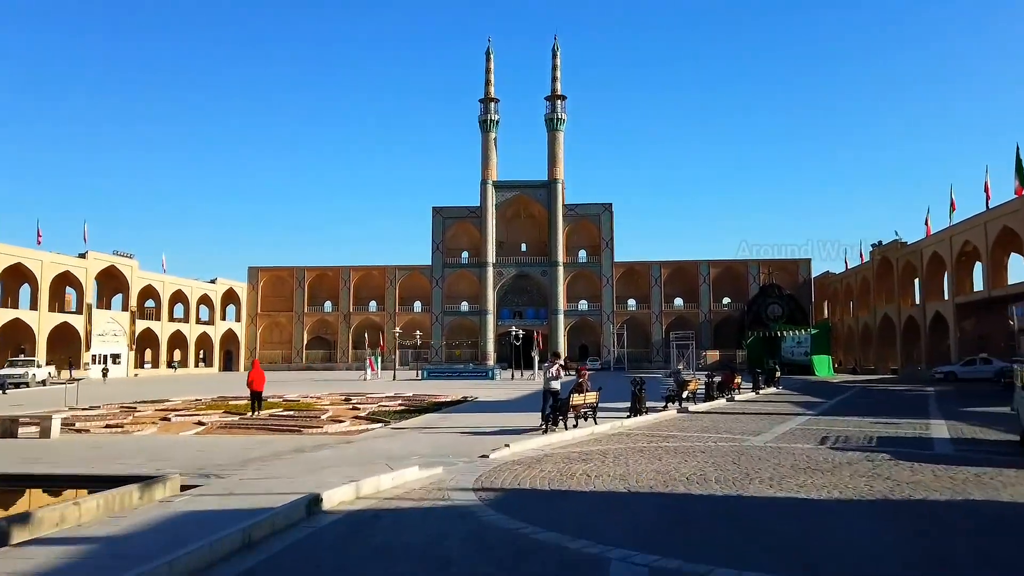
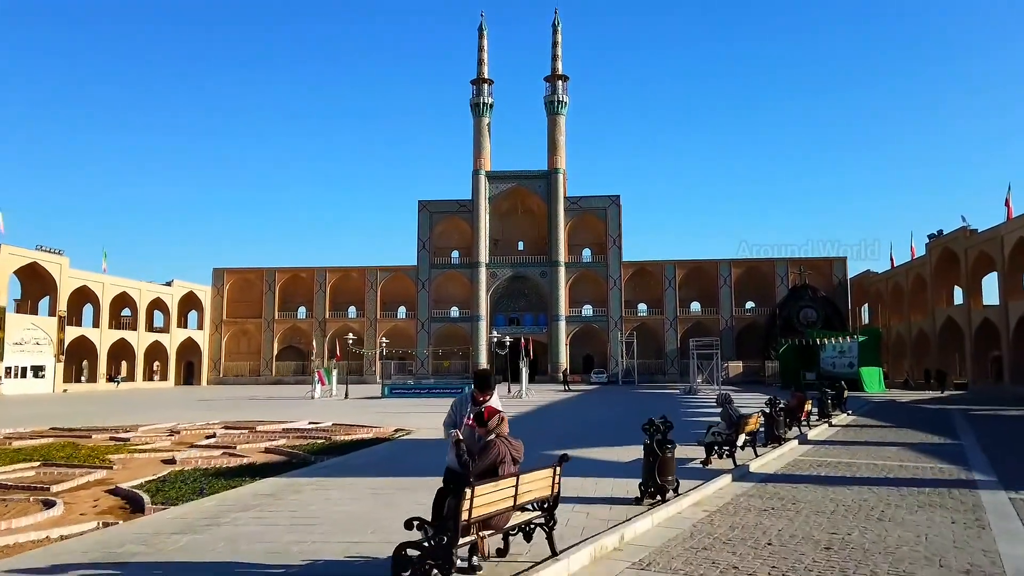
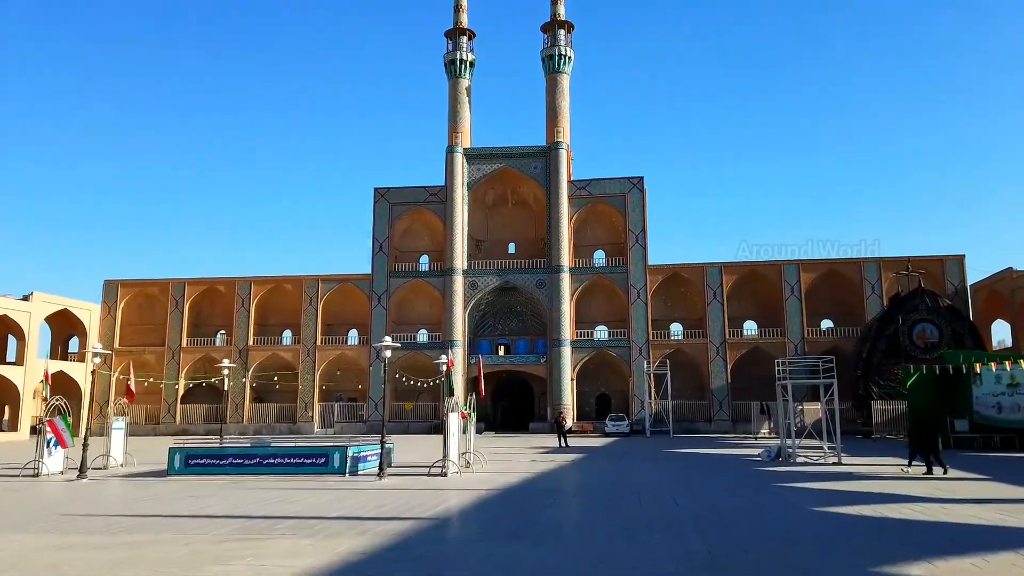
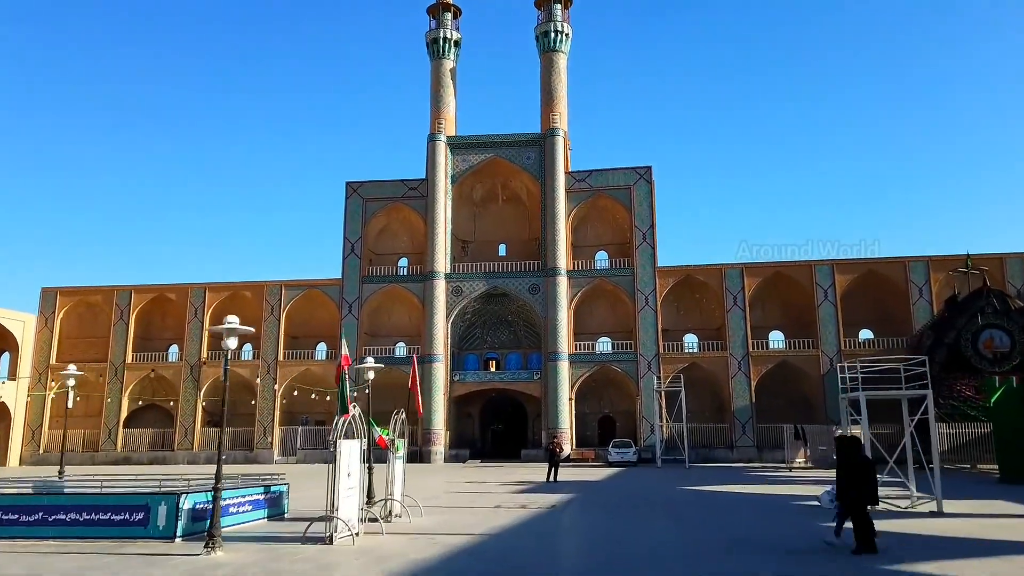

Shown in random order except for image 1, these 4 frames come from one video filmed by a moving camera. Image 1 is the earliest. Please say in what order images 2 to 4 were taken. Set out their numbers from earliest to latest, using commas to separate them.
2, 3, 4
